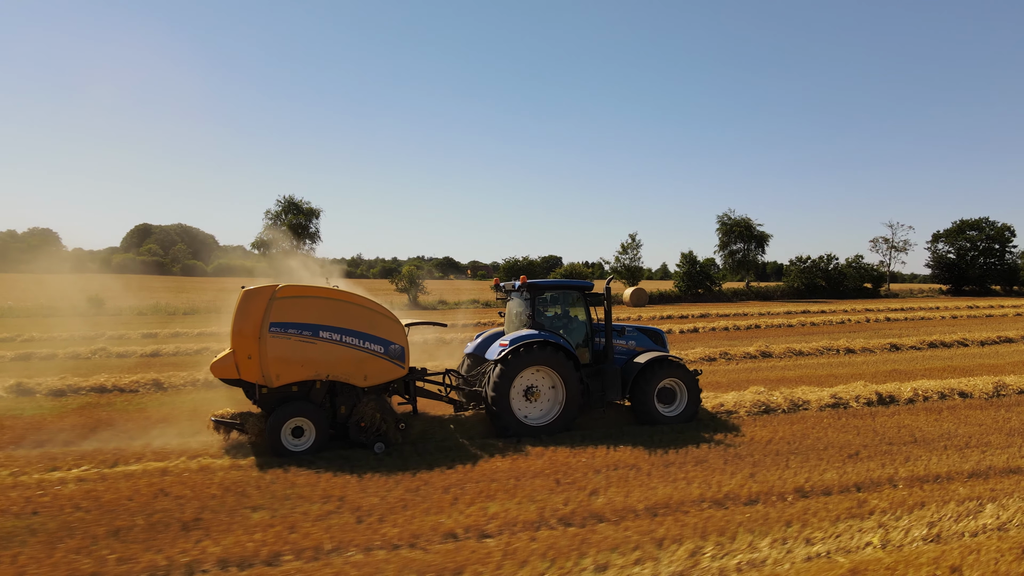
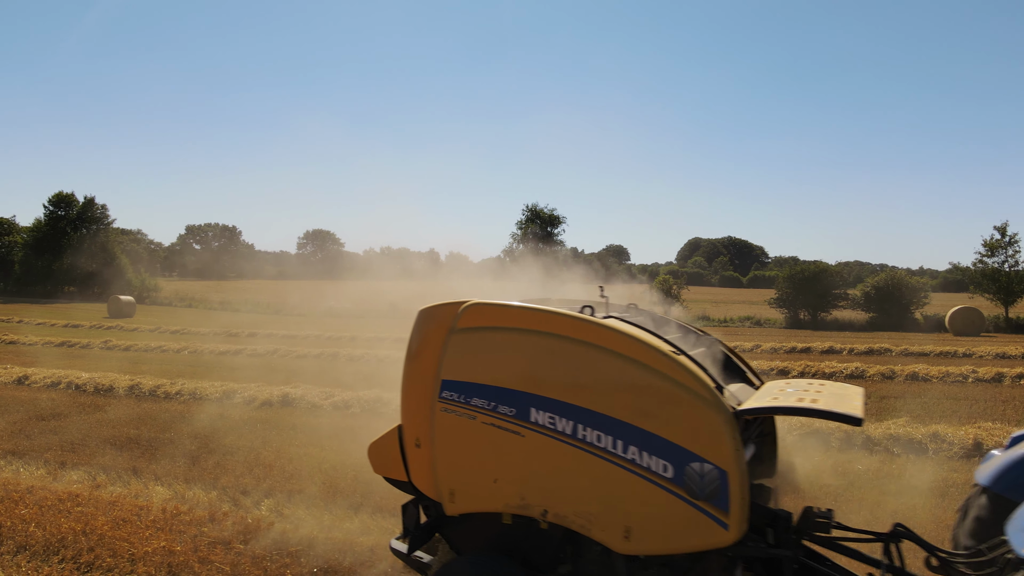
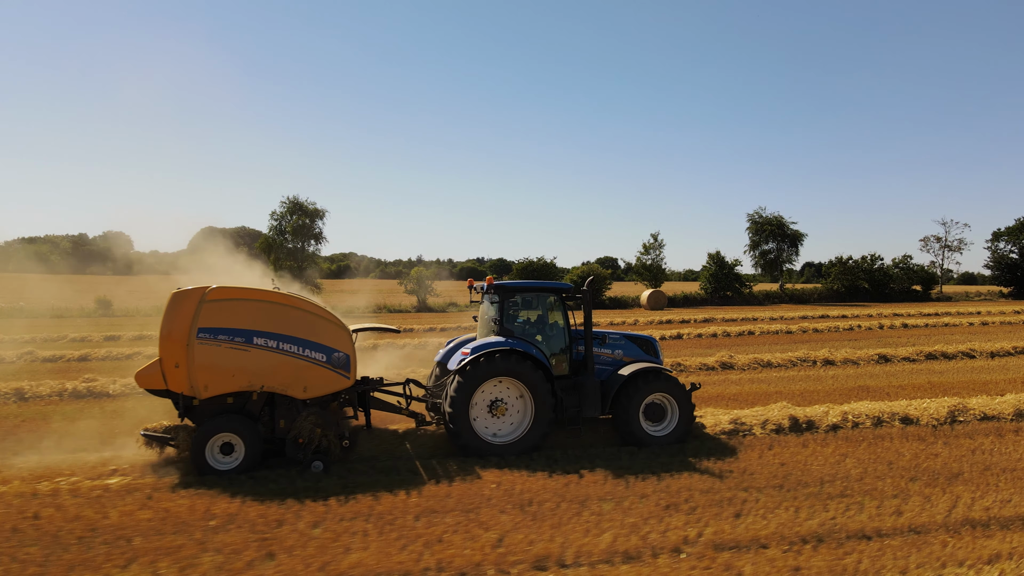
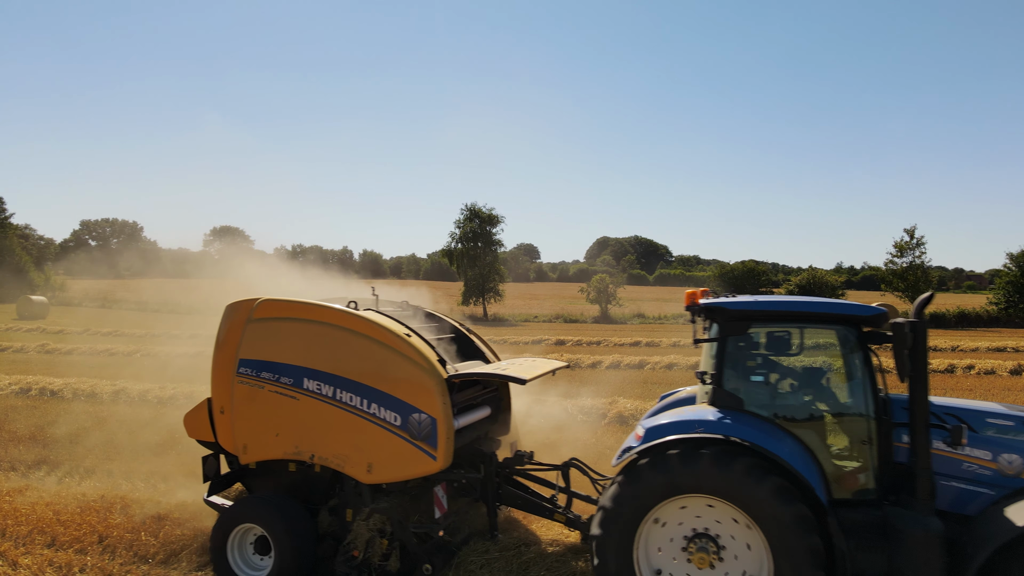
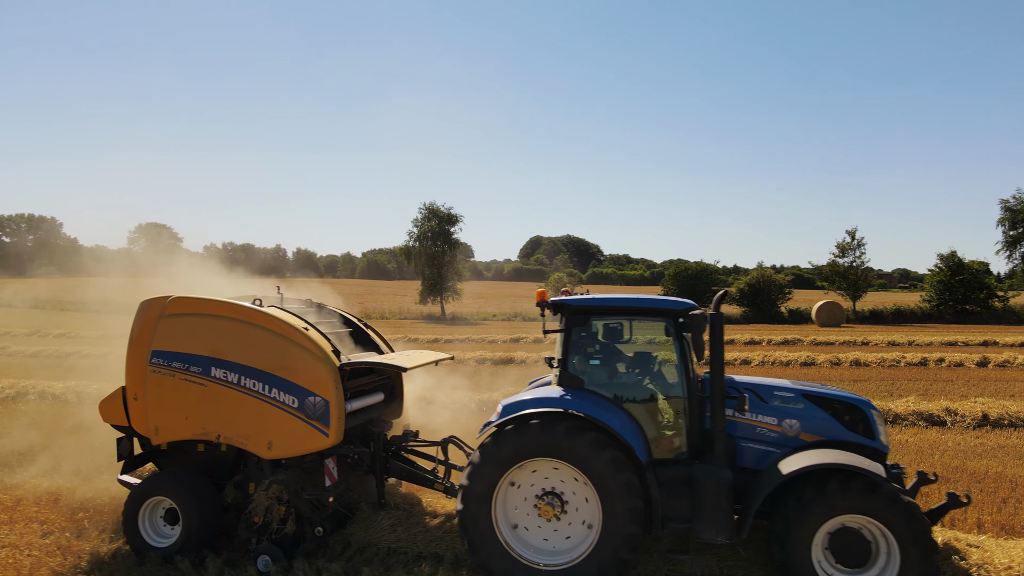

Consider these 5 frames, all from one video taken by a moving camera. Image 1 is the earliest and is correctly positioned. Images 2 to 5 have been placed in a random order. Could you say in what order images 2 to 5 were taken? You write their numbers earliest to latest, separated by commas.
3, 5, 4, 2
